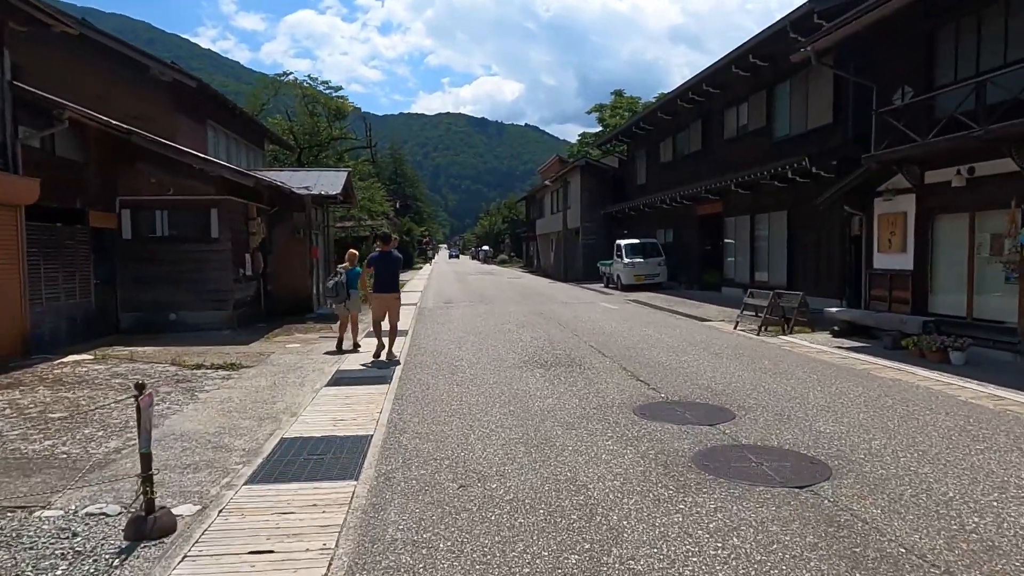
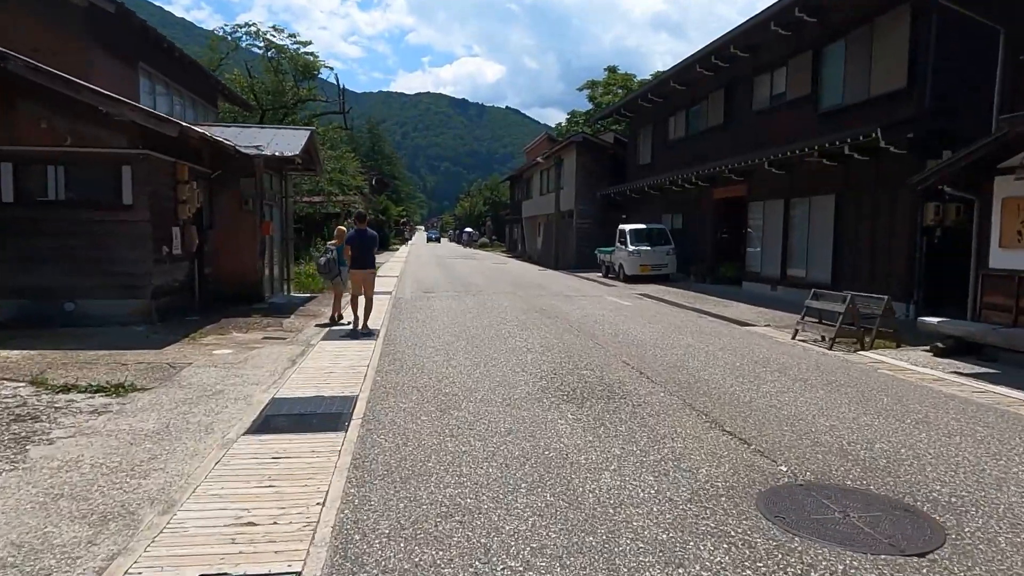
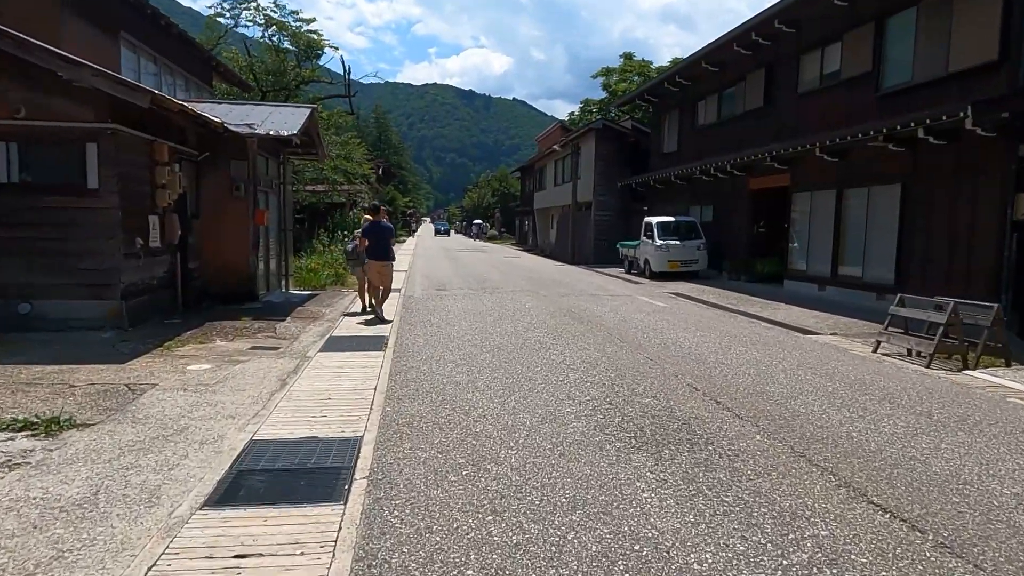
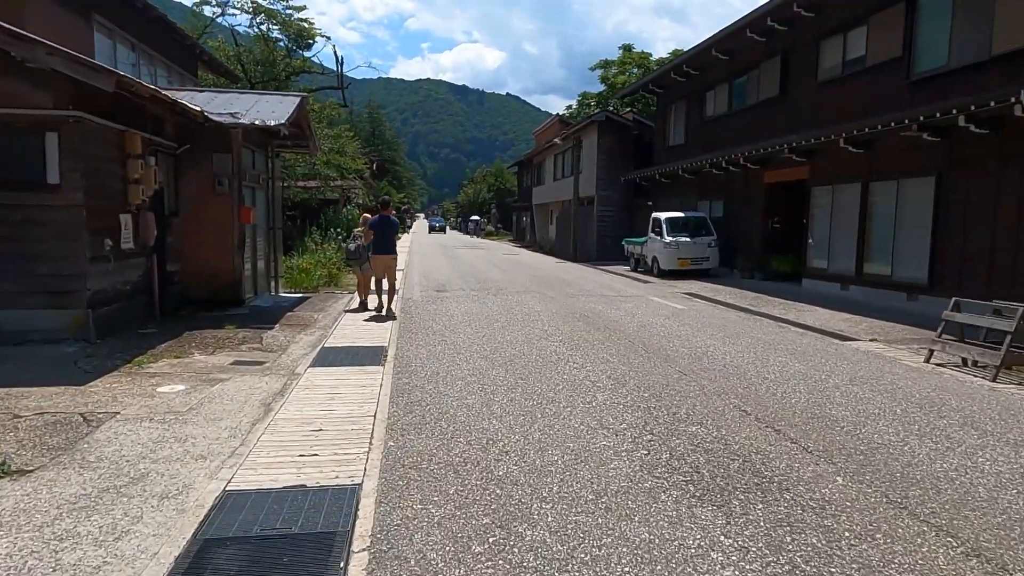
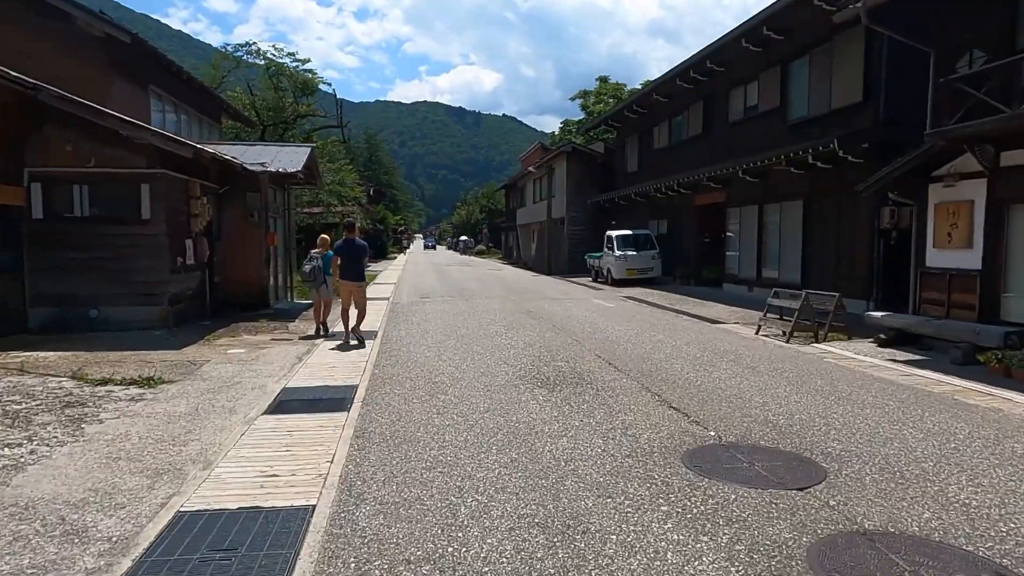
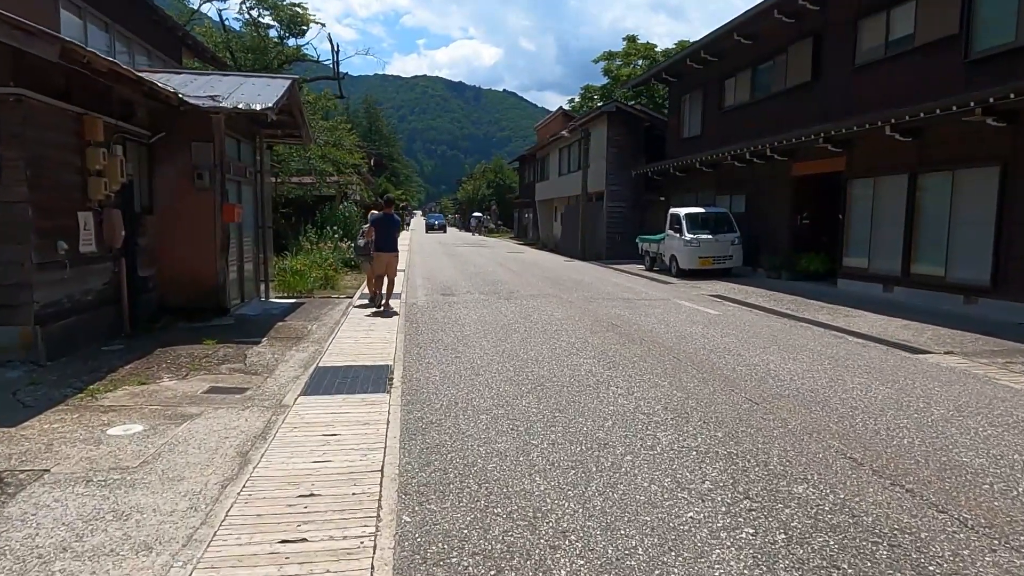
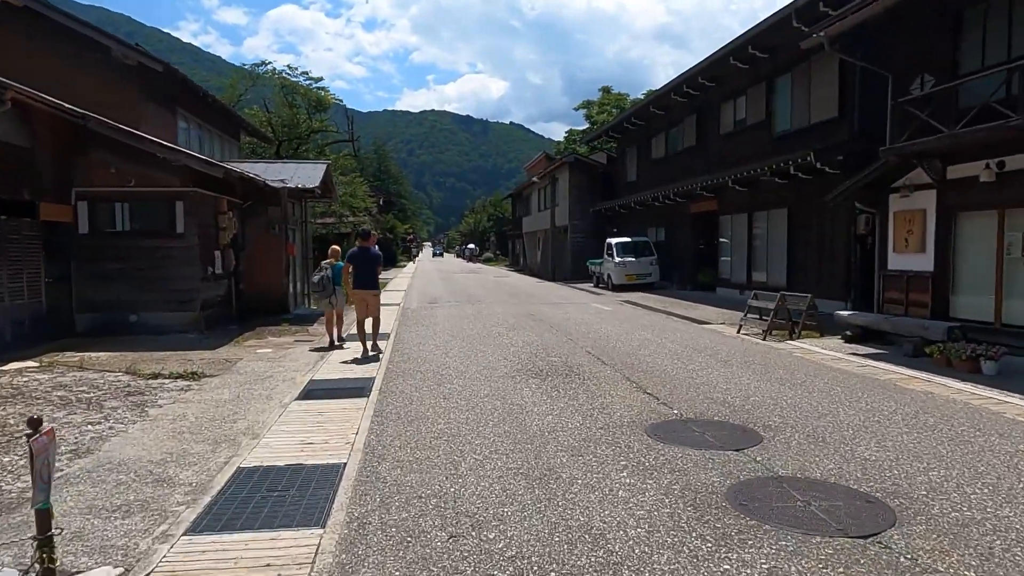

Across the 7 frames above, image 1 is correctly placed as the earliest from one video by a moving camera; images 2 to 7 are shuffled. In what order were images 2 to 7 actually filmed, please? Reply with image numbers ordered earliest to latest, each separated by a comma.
7, 5, 2, 3, 4, 6
